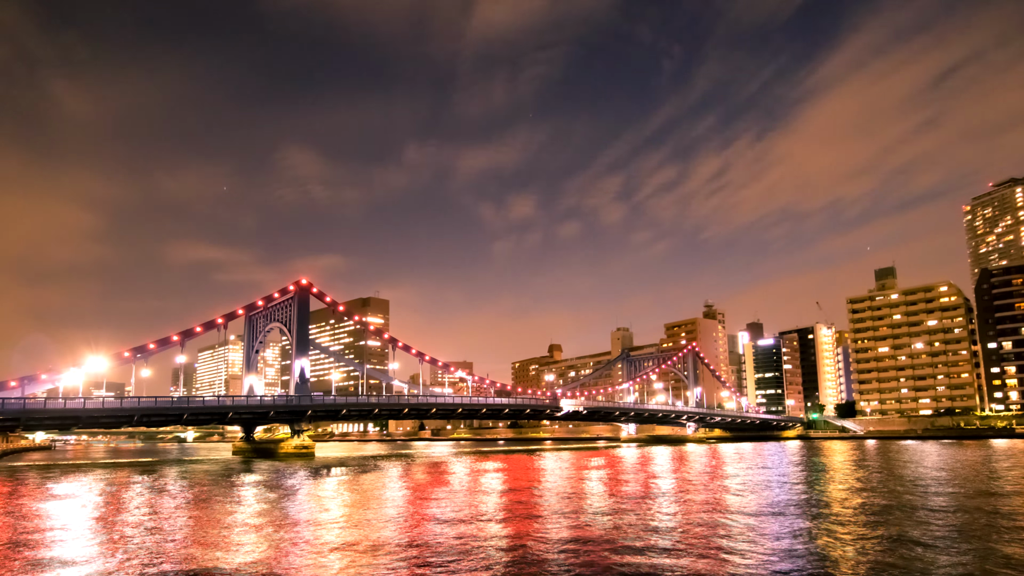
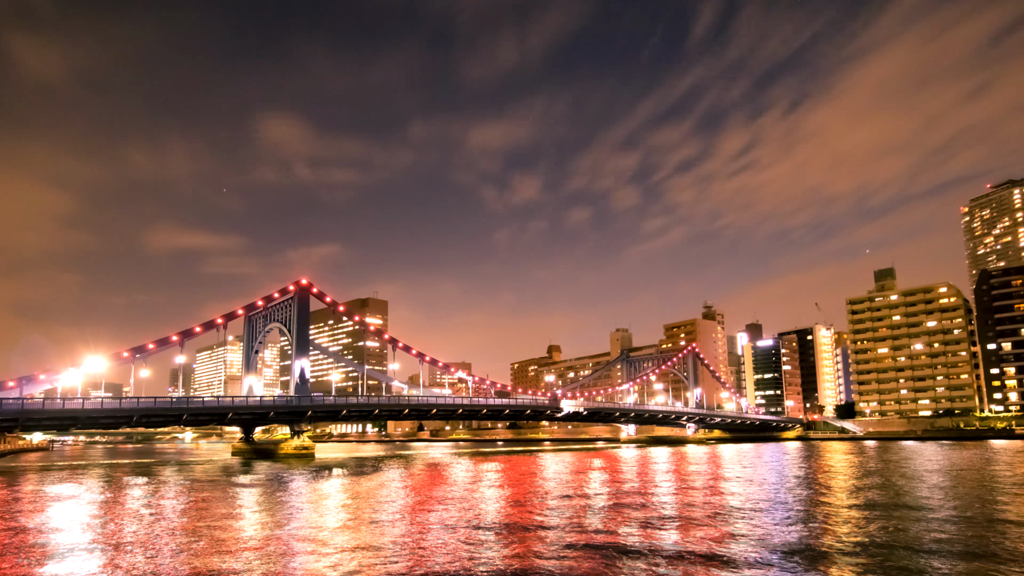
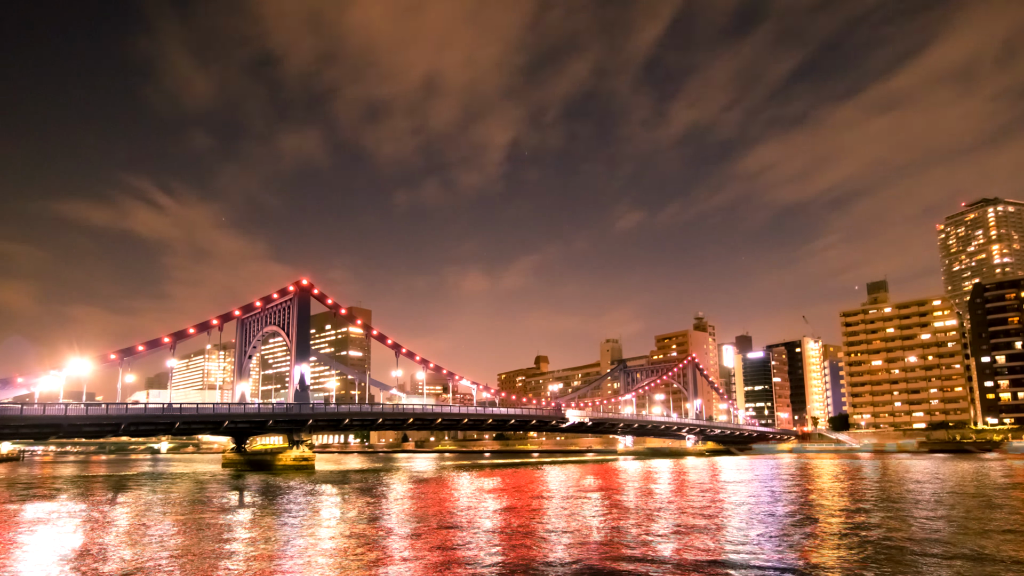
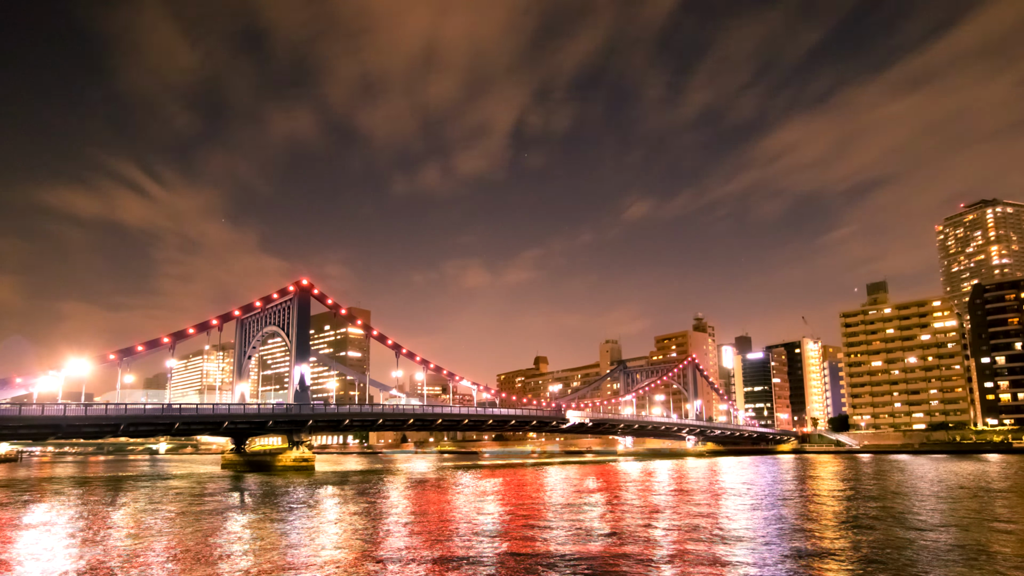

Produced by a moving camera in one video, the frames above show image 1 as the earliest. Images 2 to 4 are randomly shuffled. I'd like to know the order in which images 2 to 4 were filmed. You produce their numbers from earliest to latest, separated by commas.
2, 3, 4
